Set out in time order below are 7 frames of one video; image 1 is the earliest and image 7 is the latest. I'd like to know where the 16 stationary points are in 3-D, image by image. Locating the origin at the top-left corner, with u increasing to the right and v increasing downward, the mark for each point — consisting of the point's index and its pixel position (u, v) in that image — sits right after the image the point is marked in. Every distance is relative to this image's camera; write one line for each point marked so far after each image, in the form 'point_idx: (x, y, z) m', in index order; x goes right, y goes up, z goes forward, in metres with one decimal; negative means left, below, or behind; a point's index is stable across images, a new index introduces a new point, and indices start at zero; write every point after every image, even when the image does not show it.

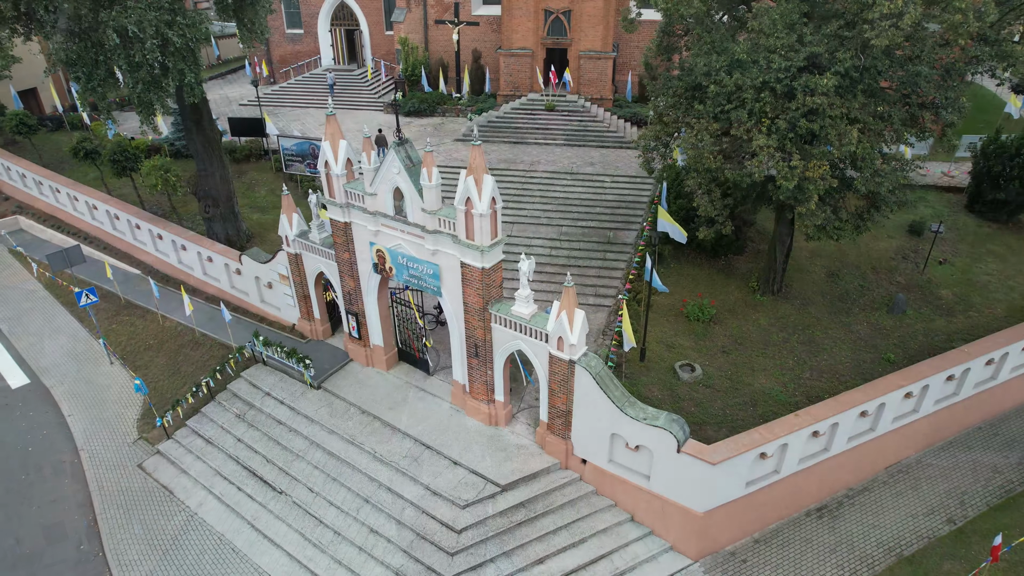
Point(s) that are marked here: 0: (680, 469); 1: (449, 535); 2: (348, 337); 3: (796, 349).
0: (+3.8, -4.0, +14.0) m
1: (-1.4, -5.6, +14.5) m
2: (-5.0, -1.5, +19.2) m
3: (+8.6, -1.9, +19.2) m
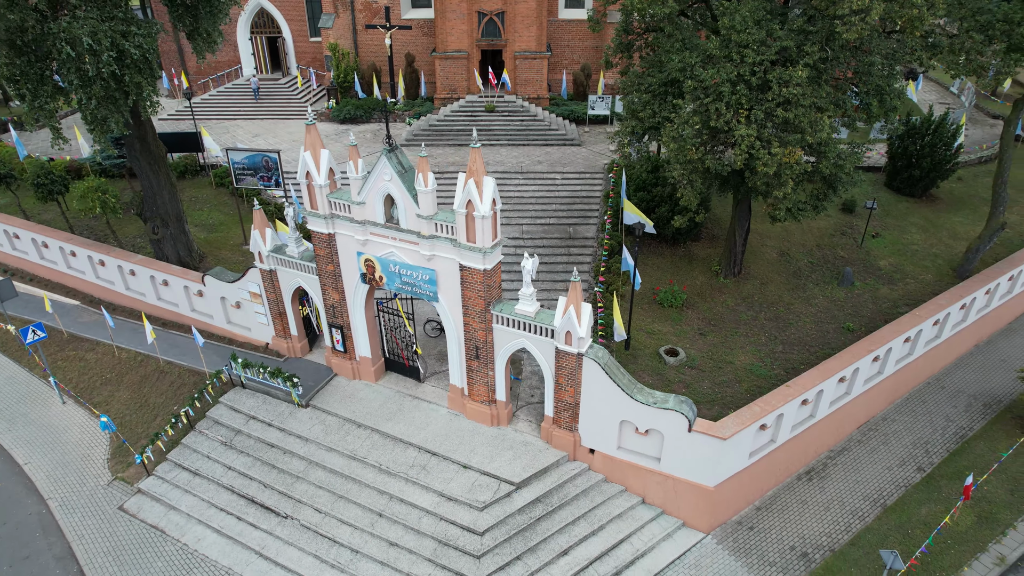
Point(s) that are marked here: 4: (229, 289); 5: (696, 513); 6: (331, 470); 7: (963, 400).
0: (+4.2, -3.7, +14.6) m
1: (-0.9, -5.7, +14.5) m
2: (-5.3, -1.9, +18.7) m
3: (+8.1, -1.3, +20.4) m
4: (-8.7, 0.0, +19.6) m
5: (+4.5, -5.4, +15.4) m
6: (-4.6, -4.6, +16.1) m
7: (+13.8, -3.4, +19.4) m
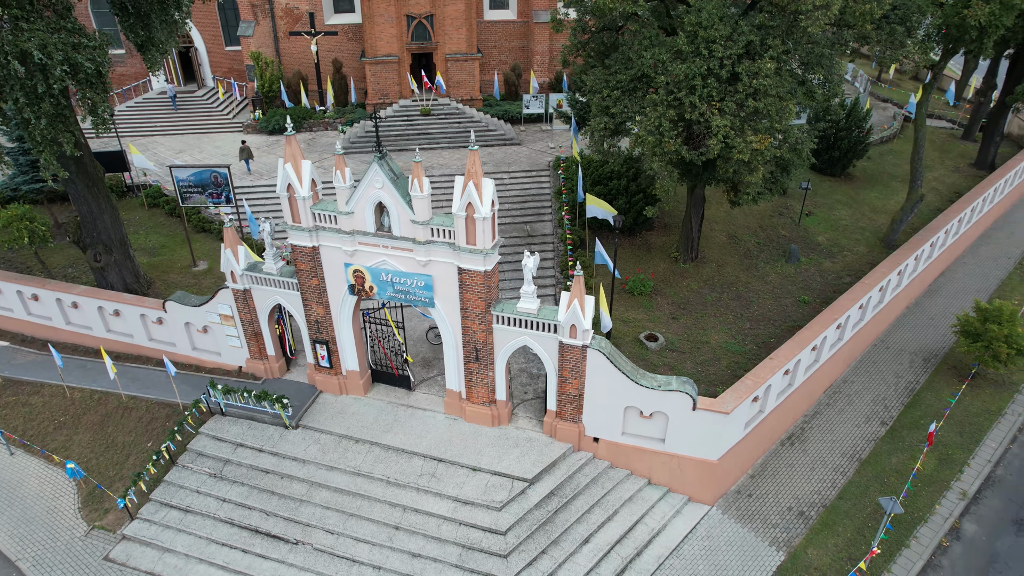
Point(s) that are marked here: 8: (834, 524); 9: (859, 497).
0: (+4.5, -3.3, +15.4) m
1: (-0.4, -5.7, +14.5) m
2: (-5.6, -2.3, +18.1) m
3: (+7.4, -0.6, +21.6) m
4: (-9.2, -0.7, +18.5) m
5: (+4.8, -5.0, +16.1) m
6: (-4.3, -4.9, +15.6) m
7: (+13.3, -2.3, +21.4) m
8: (+8.0, -5.8, +15.7) m
9: (+8.9, -5.4, +16.3) m
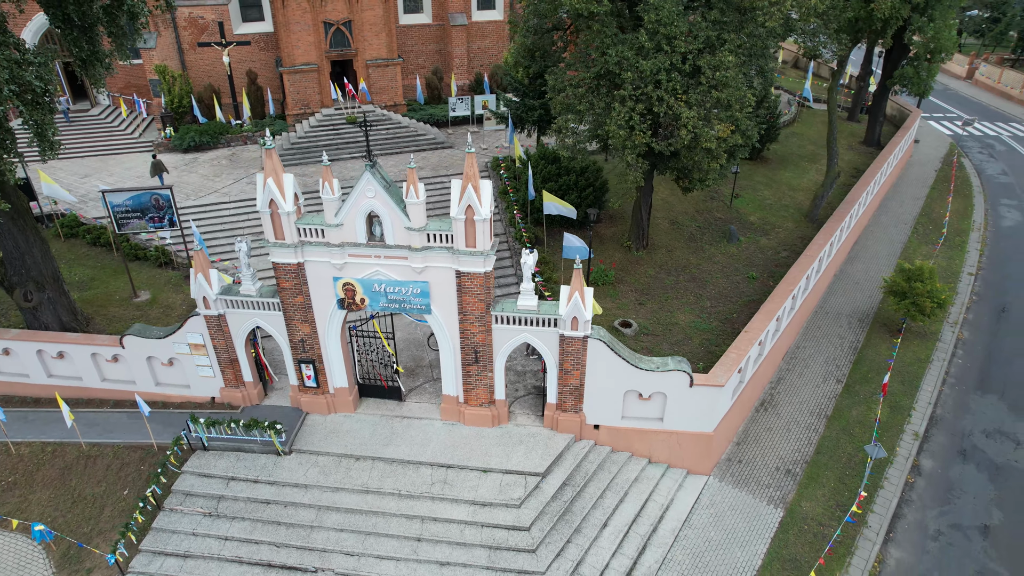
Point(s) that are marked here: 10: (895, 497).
0: (+4.6, -2.8, +16.2) m
1: (+0.2, -5.7, +14.7) m
2: (-5.8, -2.8, +17.4) m
3: (+6.3, 0.0, +22.8) m
4: (-9.6, -1.6, +17.2) m
5: (+5.0, -4.6, +17.0) m
6: (-3.9, -5.3, +15.1) m
7: (+12.3, -1.1, +23.5) m
8: (+8.2, -5.1, +17.1) m
9: (+9.0, -4.6, +17.9) m
10: (+10.2, -5.5, +16.8) m
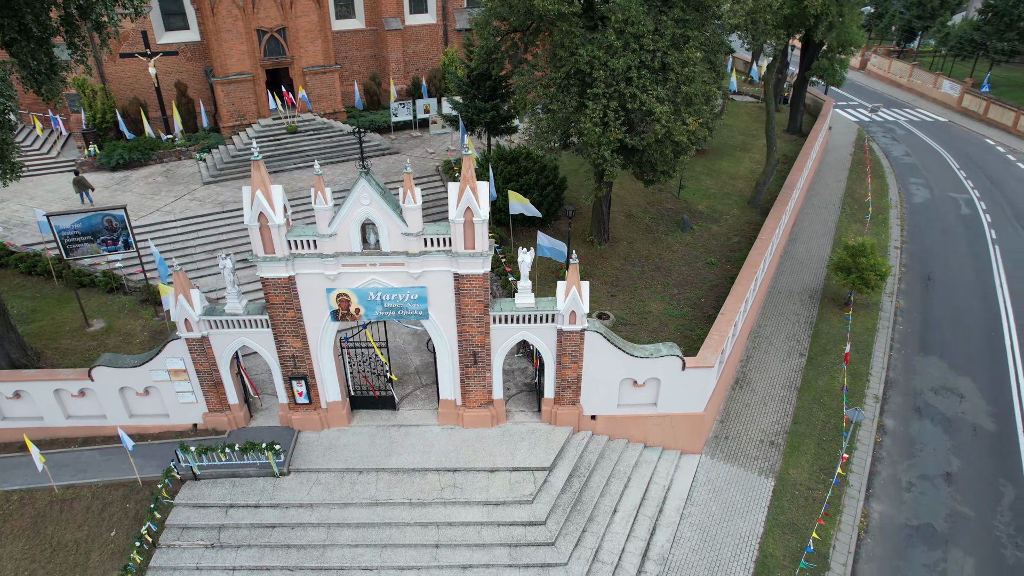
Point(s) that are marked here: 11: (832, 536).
0: (+4.6, -2.5, +16.9) m
1: (+0.6, -5.7, +14.9) m
2: (-5.9, -3.2, +16.8) m
3: (+5.3, +0.4, +23.6) m
4: (-9.7, -2.2, +16.2) m
5: (+5.0, -4.2, +17.7) m
6: (-3.6, -5.5, +14.8) m
7: (+11.2, -0.3, +25.1) m
8: (+8.2, -4.5, +18.2) m
9: (+8.9, -3.9, +19.1) m
10: (+10.2, -4.8, +18.1) m
11: (+7.9, -6.1, +15.7) m
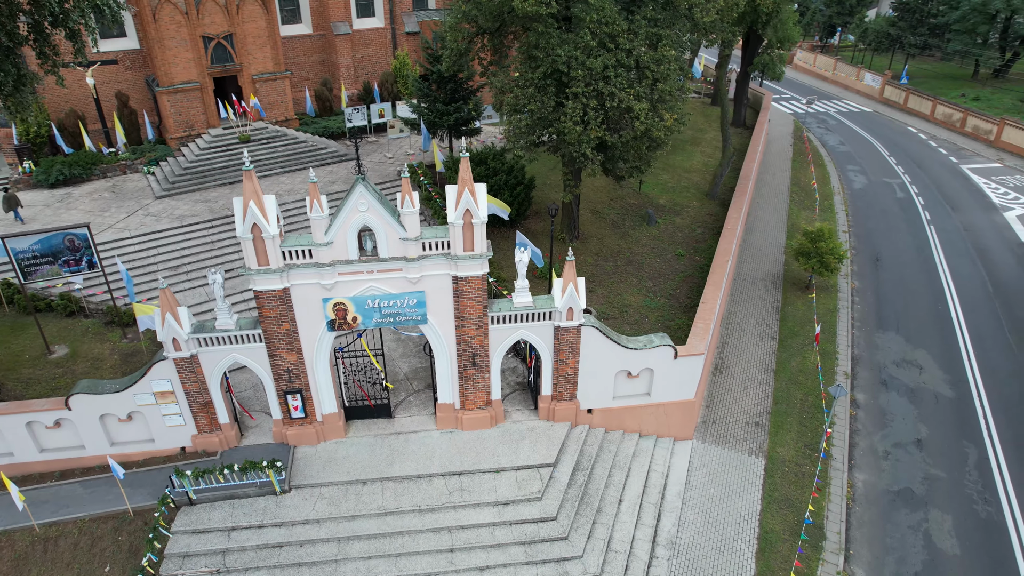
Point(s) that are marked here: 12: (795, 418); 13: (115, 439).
0: (+4.5, -2.3, +17.4) m
1: (+0.9, -5.6, +15.0) m
2: (-5.9, -3.5, +16.4) m
3: (+4.4, +0.6, +24.2) m
4: (-9.7, -2.7, +15.4) m
5: (+4.9, -4.0, +18.3) m
6: (-3.3, -5.7, +14.6) m
7: (+10.2, +0.2, +26.2) m
8: (+8.1, -4.1, +19.0) m
9: (+8.7, -3.5, +20.0) m
10: (+10.1, -4.3, +19.1) m
11: (+8.1, -5.7, +16.5) m
12: (+8.6, -3.9, +19.2) m
13: (-10.0, -3.8, +16.0) m
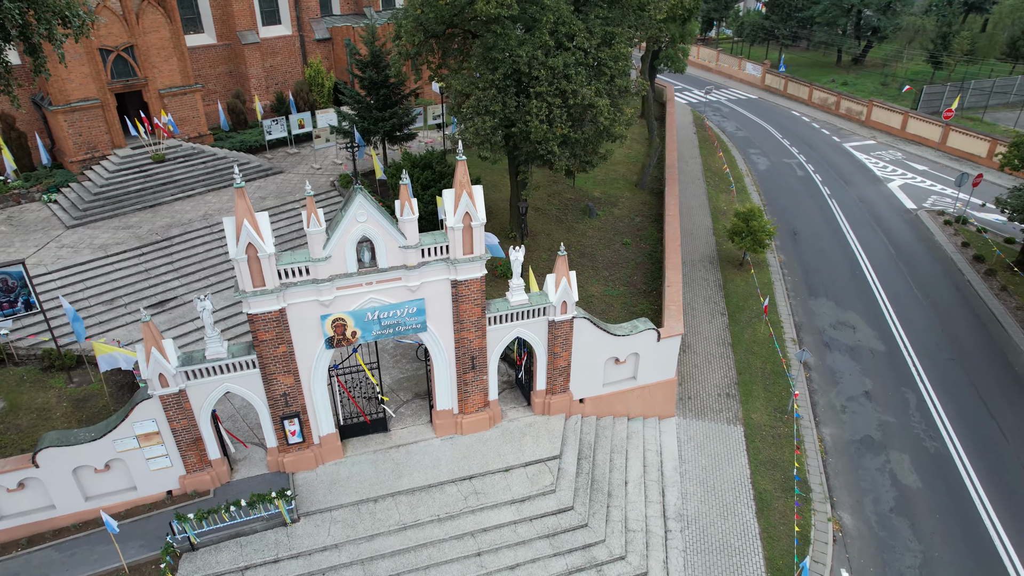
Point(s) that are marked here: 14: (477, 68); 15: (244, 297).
0: (+4.2, -1.8, +18.3) m
1: (+1.4, -5.5, +15.3) m
2: (-5.7, -4.0, +15.6) m
3: (+2.8, +0.9, +24.9) m
4: (-9.3, -3.6, +14.1) m
5: (+4.6, -3.5, +19.2) m
6: (-2.6, -5.9, +14.3) m
7: (+8.3, +1.1, +27.8) m
8: (+7.7, -3.3, +20.4) m
9: (+8.0, -2.7, +21.4) m
10: (+9.6, -3.3, +20.8) m
11: (+8.3, -4.9, +18.0) m
12: (+8.1, -3.2, +20.7) m
13: (-9.7, -4.7, +14.6) m
14: (-1.1, +6.6, +19.1) m
15: (-5.6, -0.2, +13.3) m
